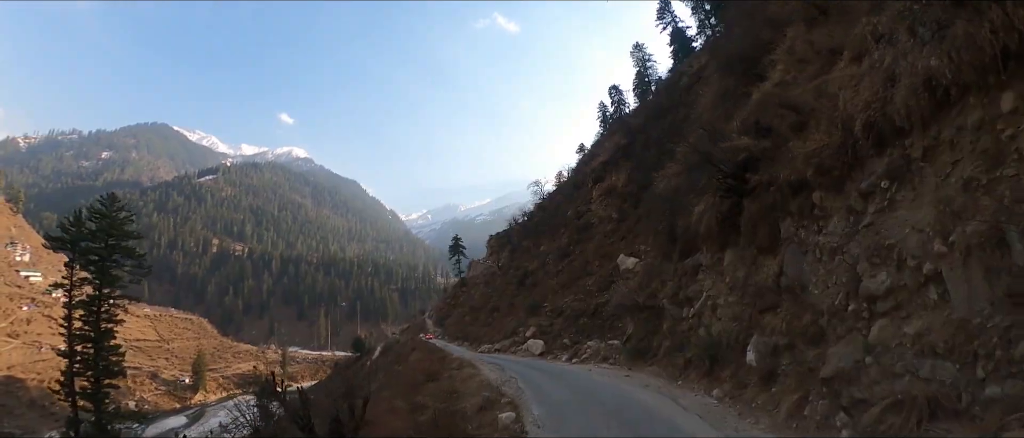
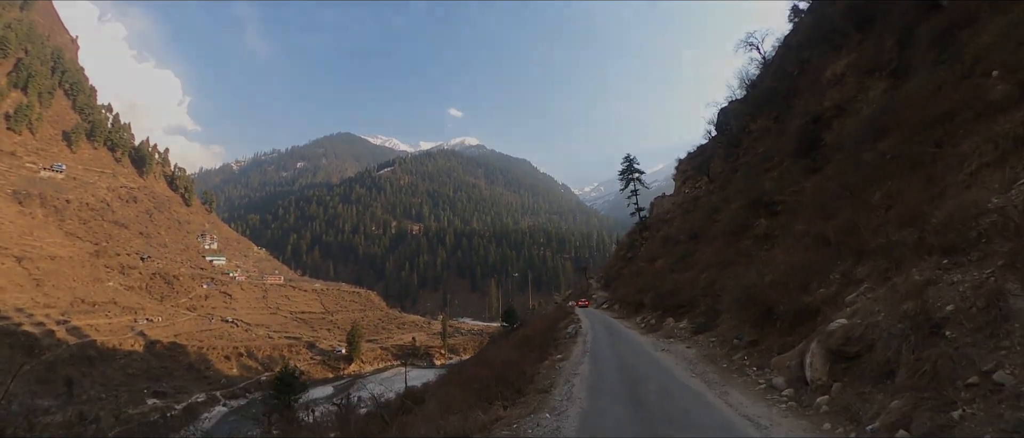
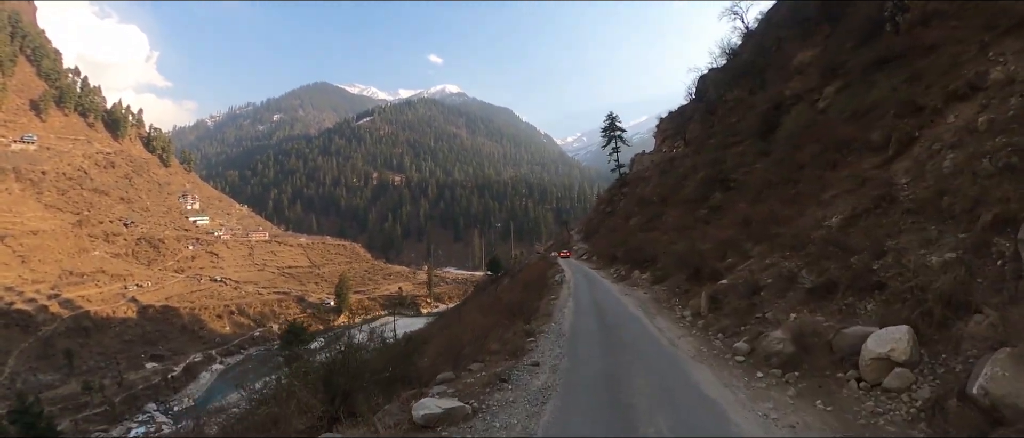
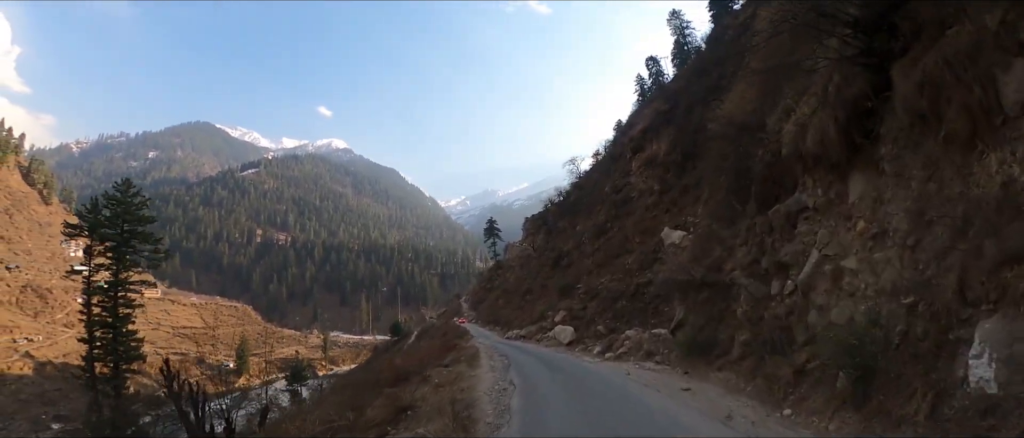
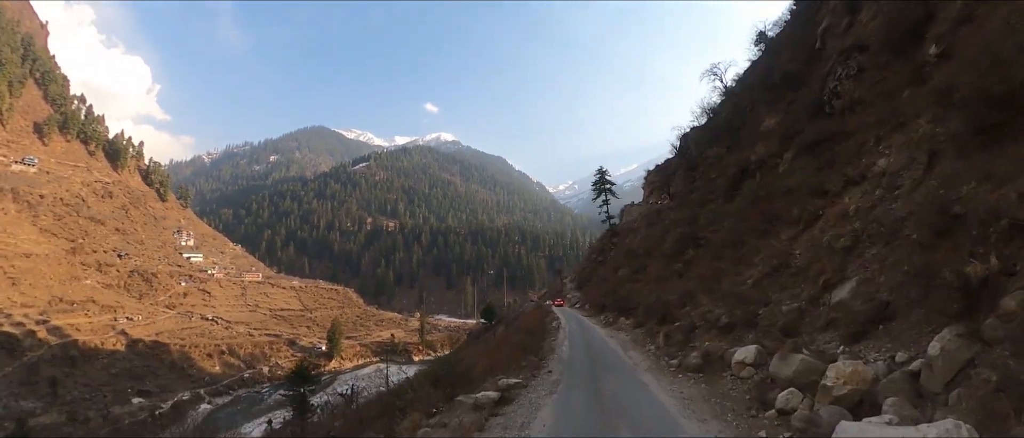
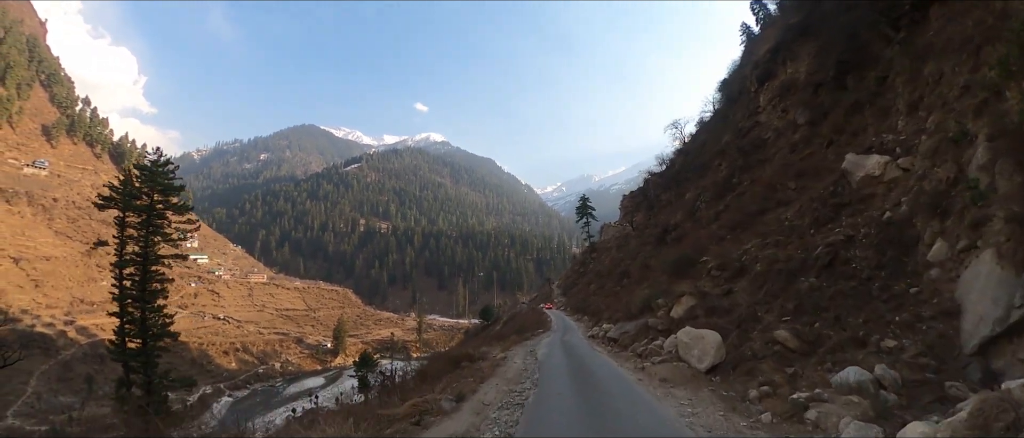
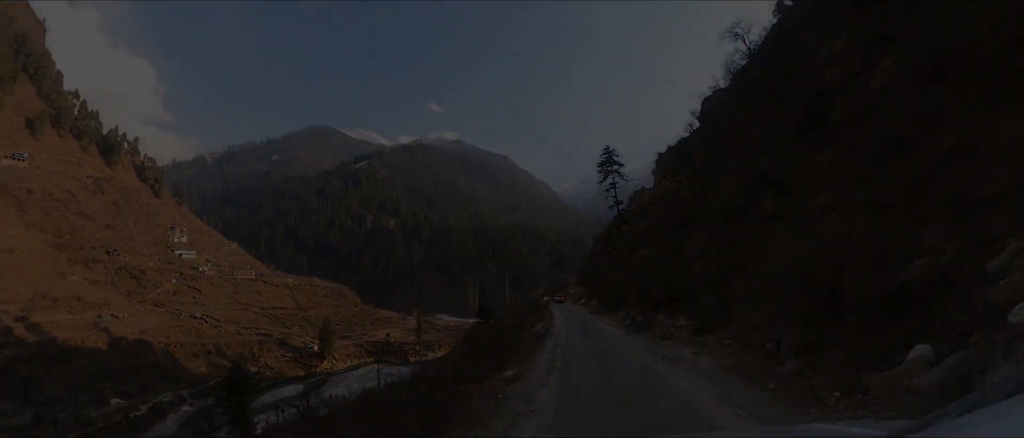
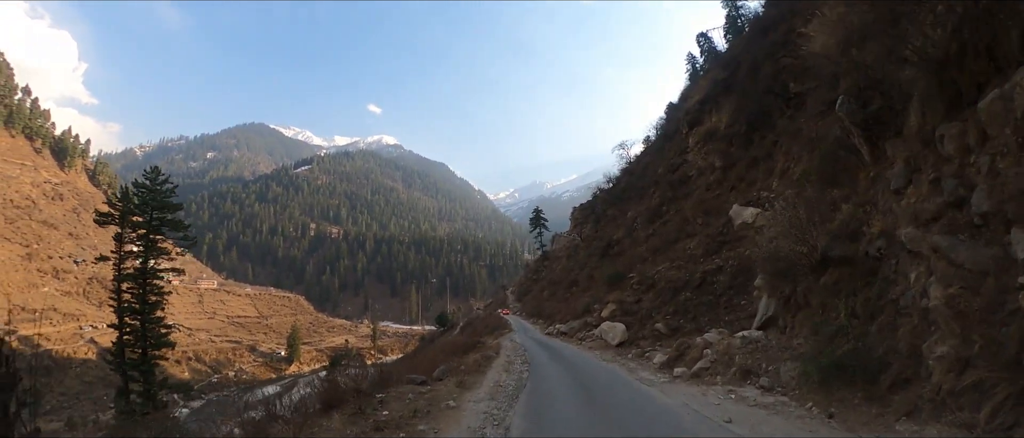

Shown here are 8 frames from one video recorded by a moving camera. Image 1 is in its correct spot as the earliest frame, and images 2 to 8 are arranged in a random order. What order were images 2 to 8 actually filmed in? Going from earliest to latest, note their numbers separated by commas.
4, 8, 6, 5, 3, 2, 7
